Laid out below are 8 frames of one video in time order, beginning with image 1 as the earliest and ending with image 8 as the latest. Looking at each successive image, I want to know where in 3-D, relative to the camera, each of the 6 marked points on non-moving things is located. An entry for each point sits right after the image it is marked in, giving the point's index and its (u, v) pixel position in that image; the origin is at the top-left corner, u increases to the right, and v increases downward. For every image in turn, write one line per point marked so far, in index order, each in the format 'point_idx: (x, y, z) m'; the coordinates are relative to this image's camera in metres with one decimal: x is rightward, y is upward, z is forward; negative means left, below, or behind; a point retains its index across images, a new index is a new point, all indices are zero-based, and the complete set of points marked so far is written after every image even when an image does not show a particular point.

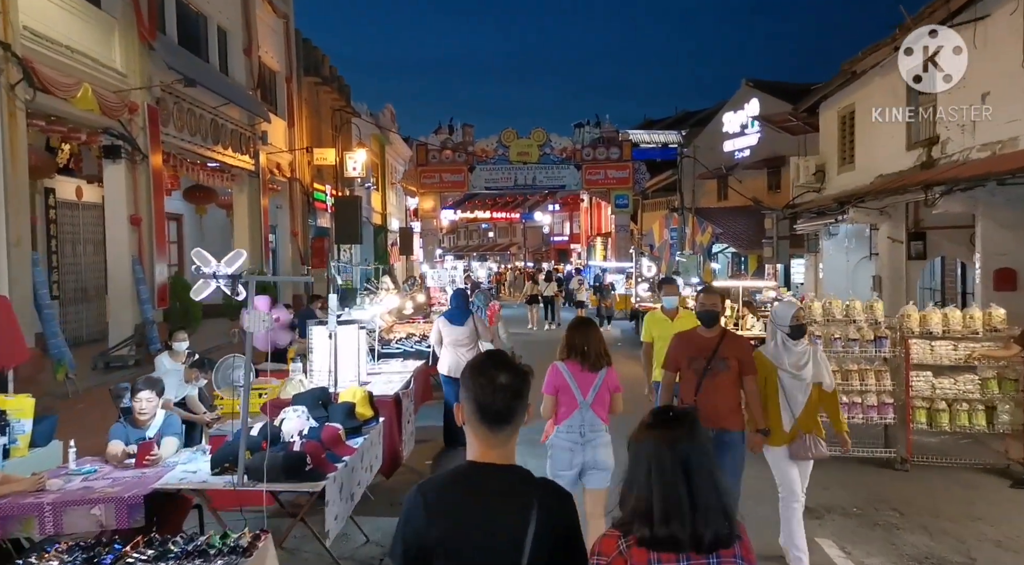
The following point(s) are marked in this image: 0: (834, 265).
0: (+6.2, +0.2, +16.0) m
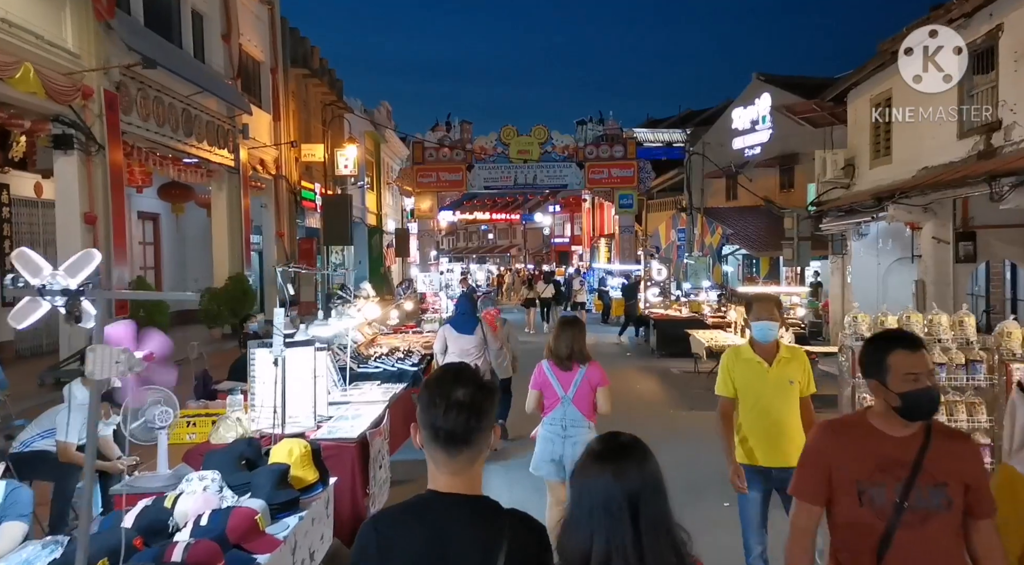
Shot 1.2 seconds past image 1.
0: (+6.2, +0.2, +14.7) m
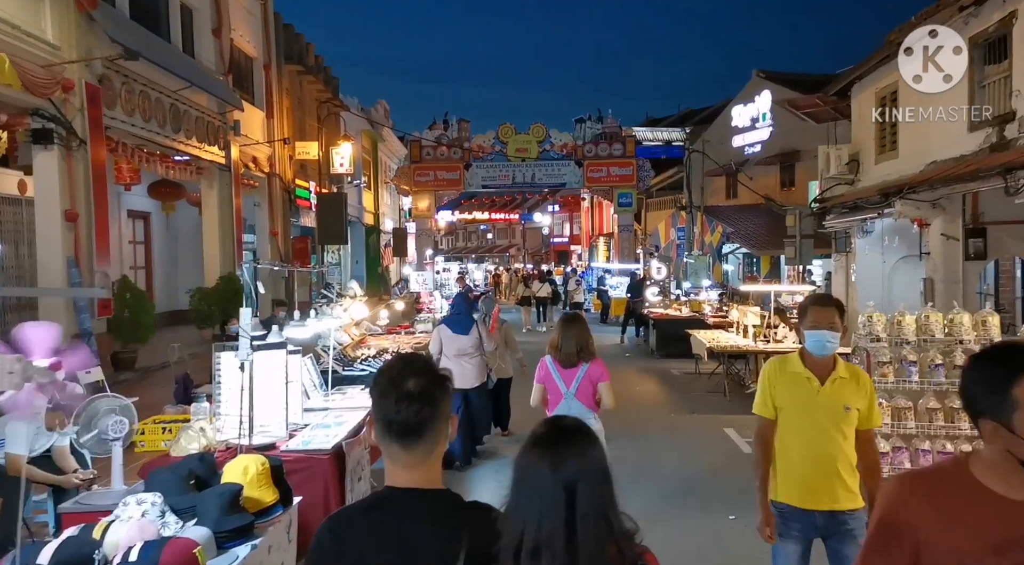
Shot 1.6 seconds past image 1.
0: (+6.1, +0.2, +14.3) m
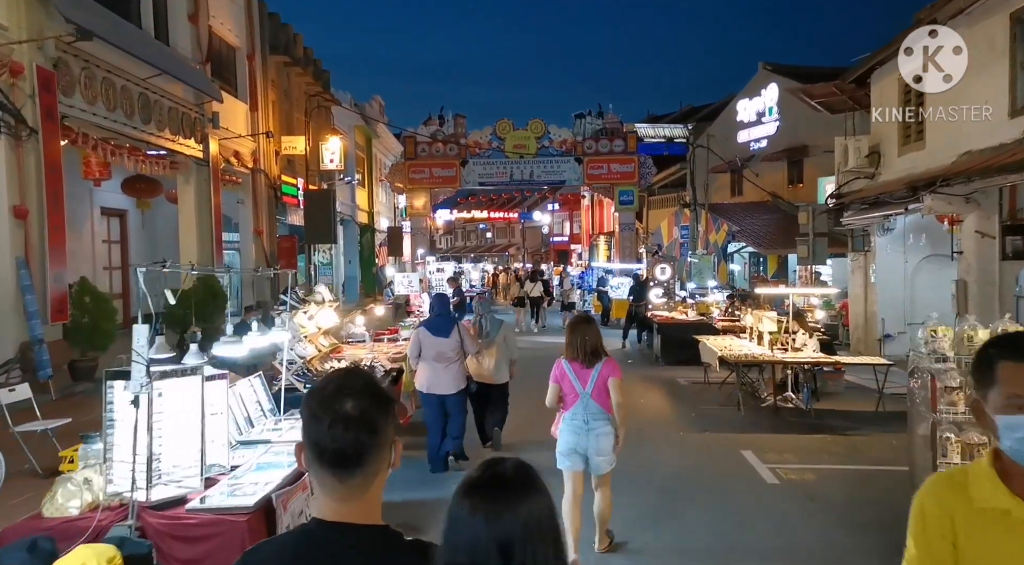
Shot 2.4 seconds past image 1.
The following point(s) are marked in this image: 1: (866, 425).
0: (+6.0, +0.2, +13.3) m
1: (+3.6, -1.4, +8.4) m
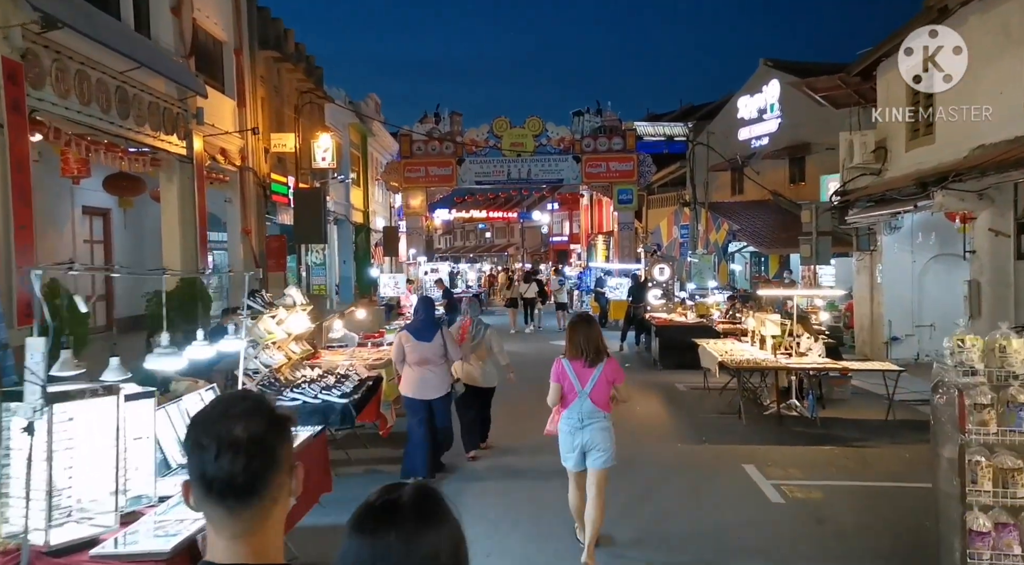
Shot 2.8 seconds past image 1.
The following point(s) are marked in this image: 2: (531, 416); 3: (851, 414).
0: (+5.9, +0.2, +12.8) m
1: (+3.5, -1.5, +7.9) m
2: (+0.2, -1.9, +11.9) m
3: (+3.6, -1.4, +8.9) m
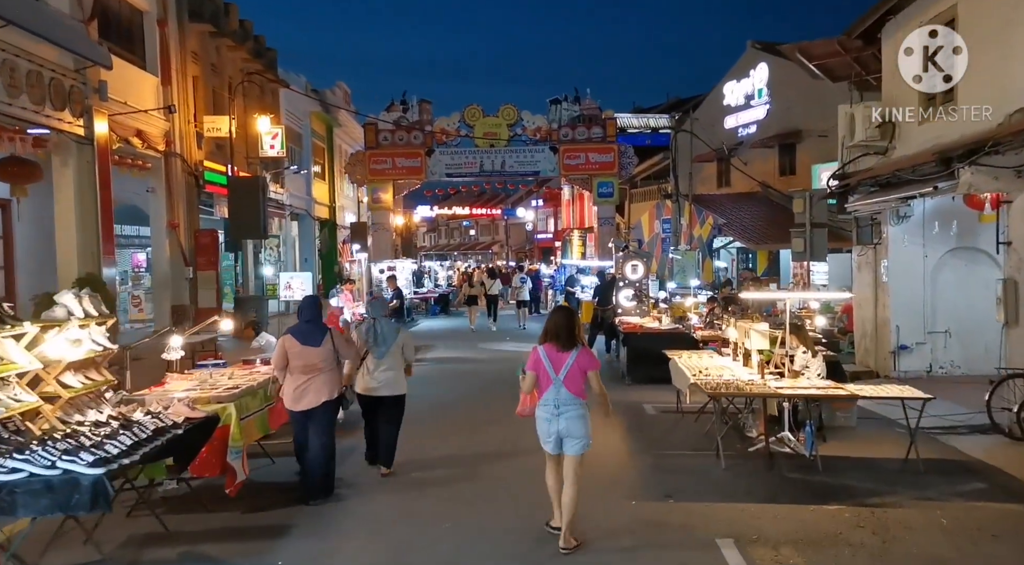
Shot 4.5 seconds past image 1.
0: (+5.1, +0.2, +10.9) m
1: (+2.7, -1.5, +6.0) m
2: (-0.5, -1.9, +9.9) m
3: (+2.9, -1.4, +7.0) m
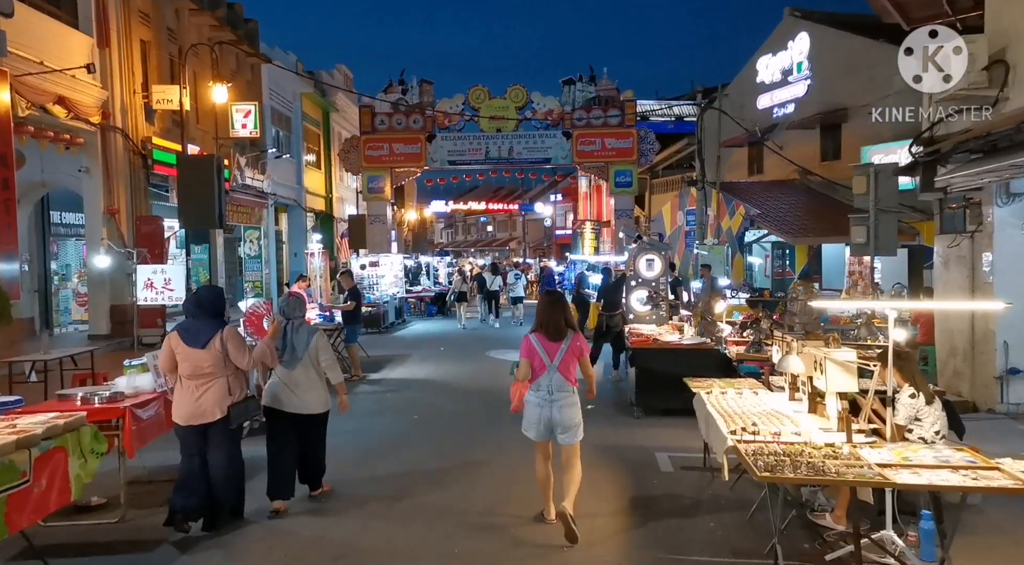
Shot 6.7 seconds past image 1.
0: (+4.9, +0.2, +8.1) m
1: (+2.3, -1.5, +3.2) m
2: (-0.8, -1.9, +7.3) m
3: (+2.5, -1.4, +4.2) m
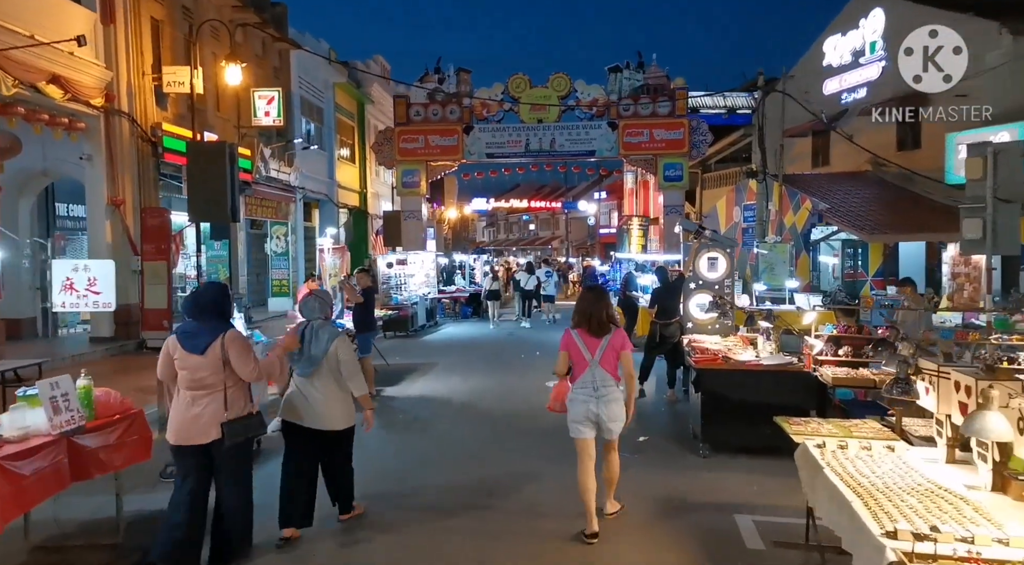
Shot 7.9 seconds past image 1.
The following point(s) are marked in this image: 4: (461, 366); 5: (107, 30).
0: (+5.1, +0.1, +6.3) m
1: (+2.3, -1.5, +1.6) m
2: (-0.6, -1.9, +5.7) m
3: (+2.6, -1.5, +2.5) m
4: (-0.8, -1.2, +12.4) m
5: (-6.4, +4.0, +13.1) m
